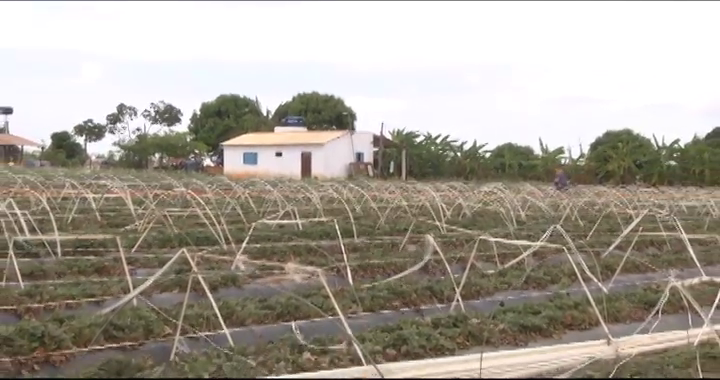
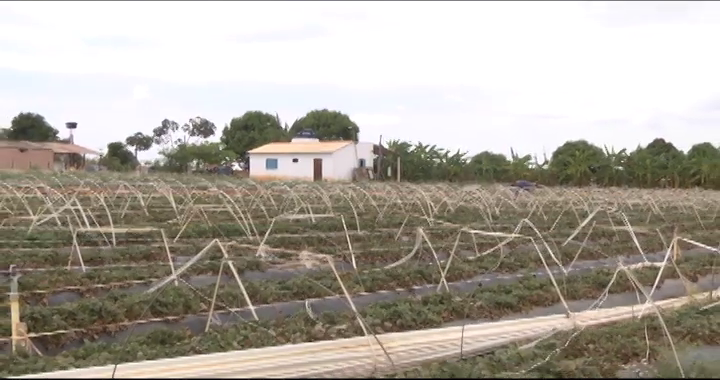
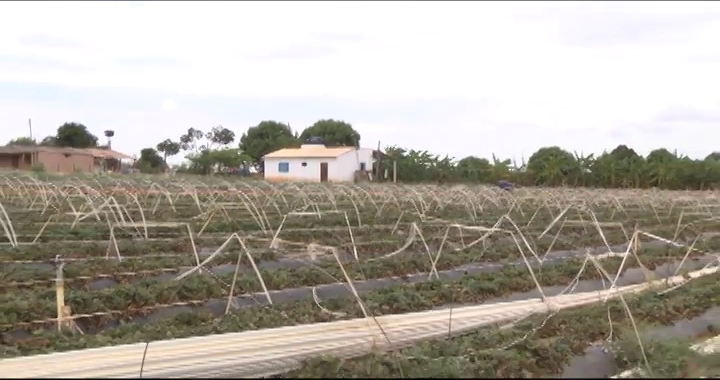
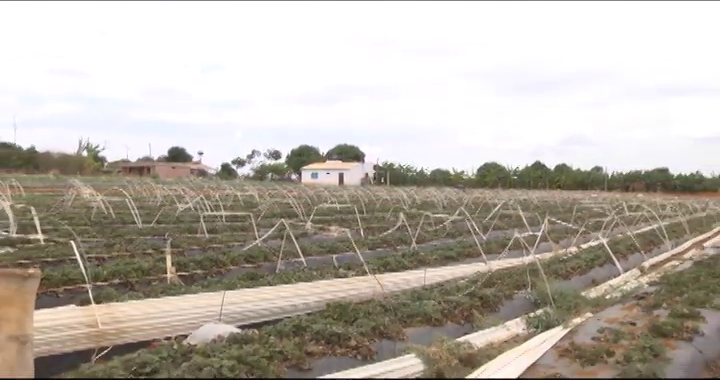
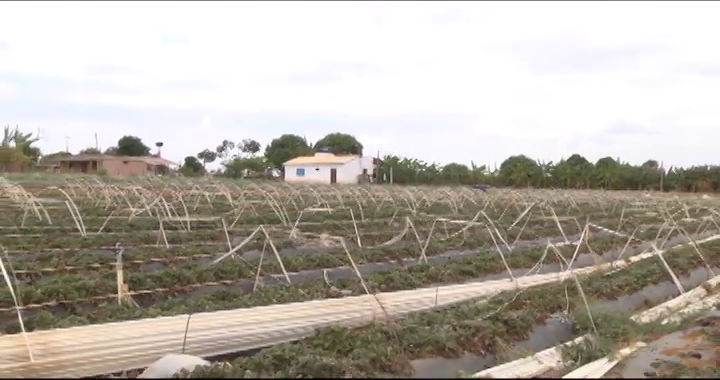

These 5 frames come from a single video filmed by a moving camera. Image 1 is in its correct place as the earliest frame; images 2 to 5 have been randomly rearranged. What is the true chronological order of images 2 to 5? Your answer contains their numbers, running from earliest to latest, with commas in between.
2, 3, 5, 4
